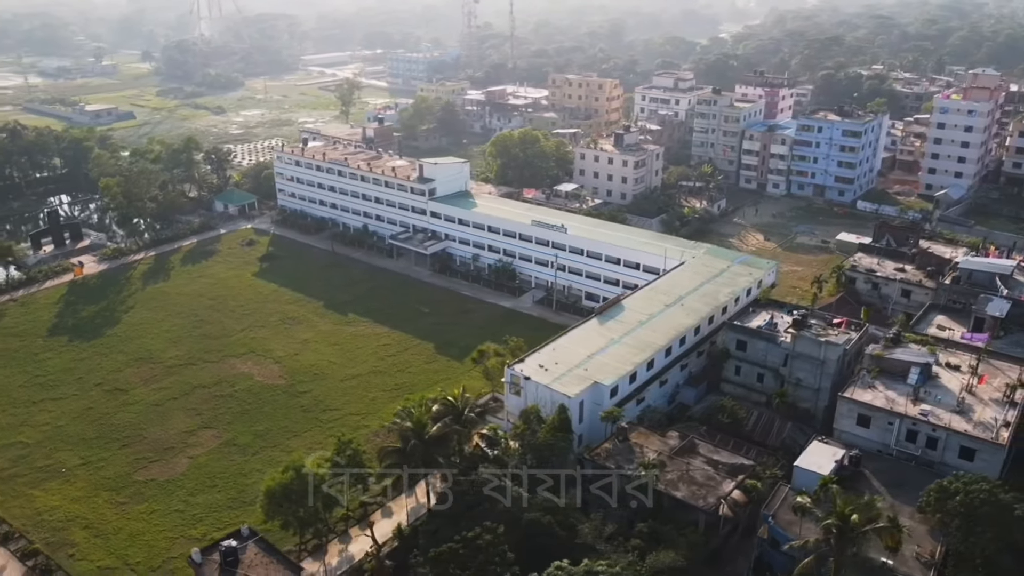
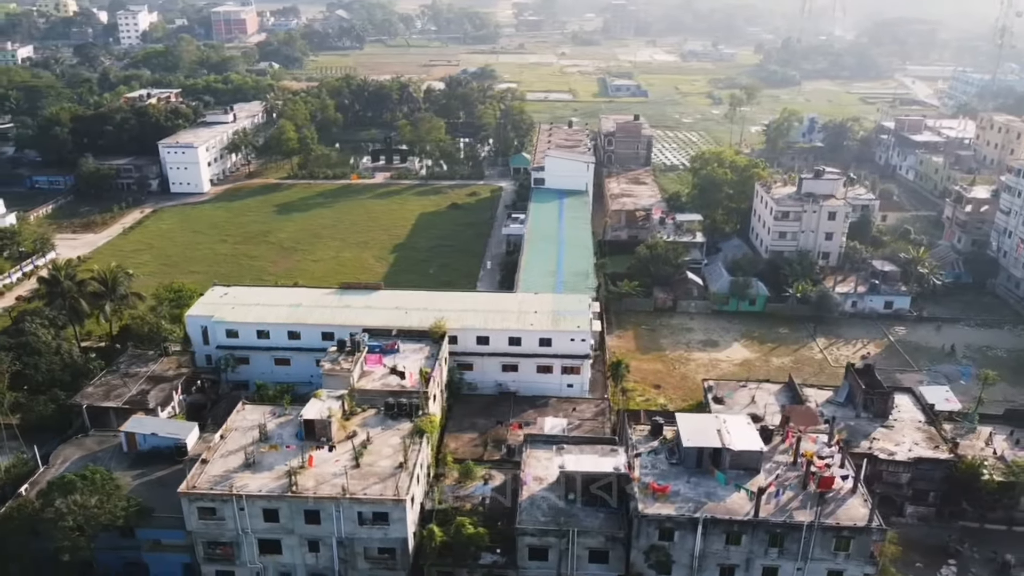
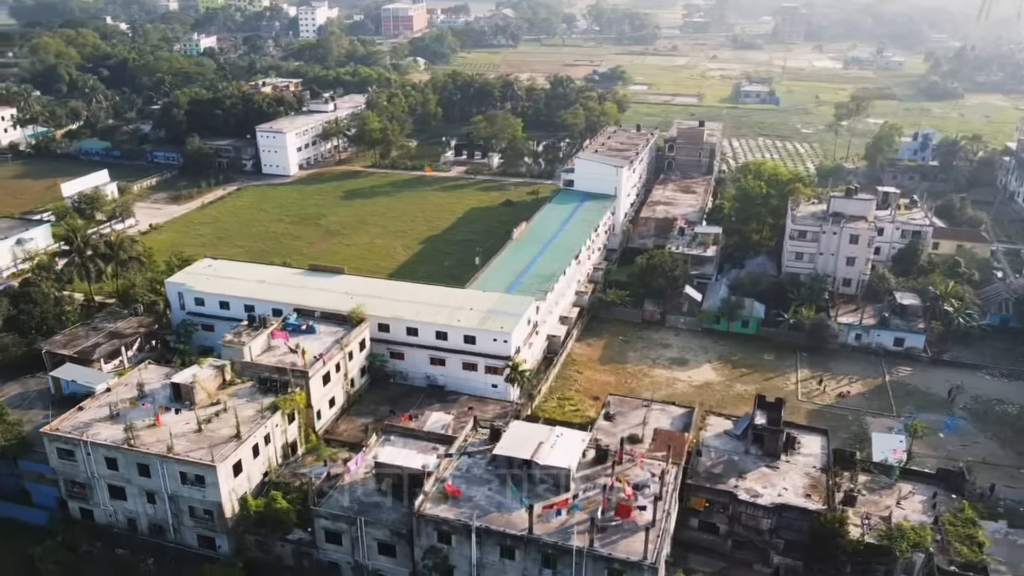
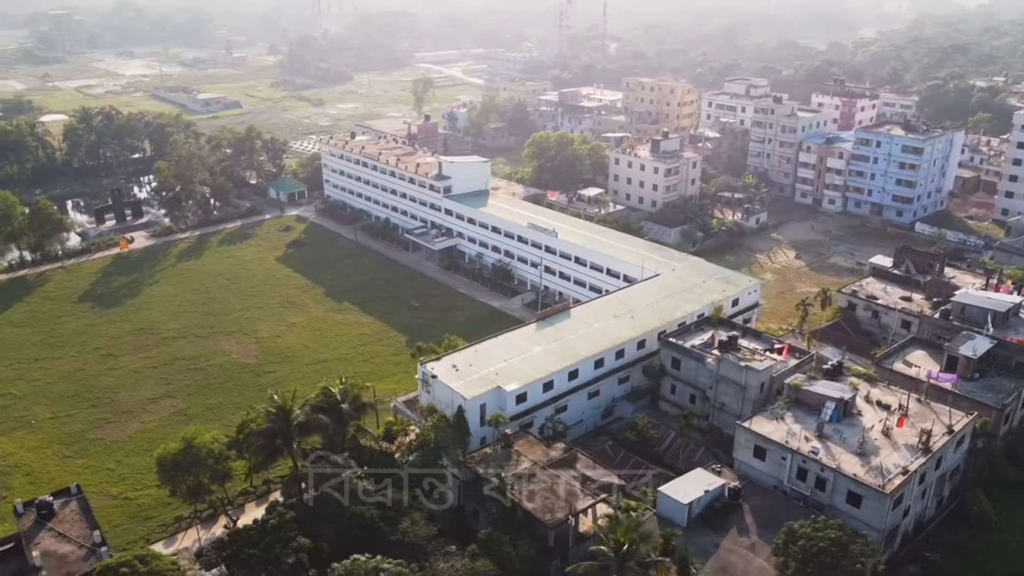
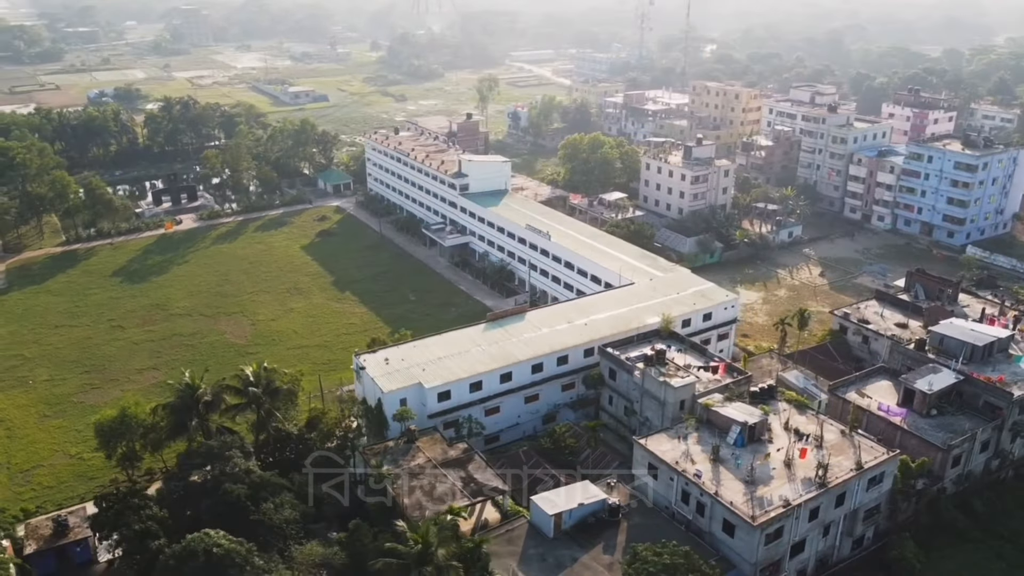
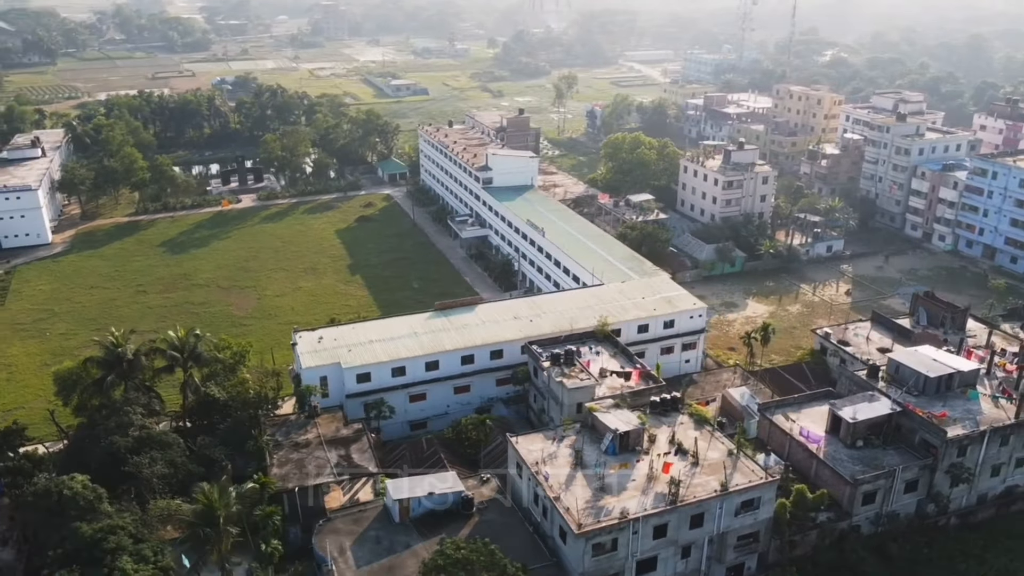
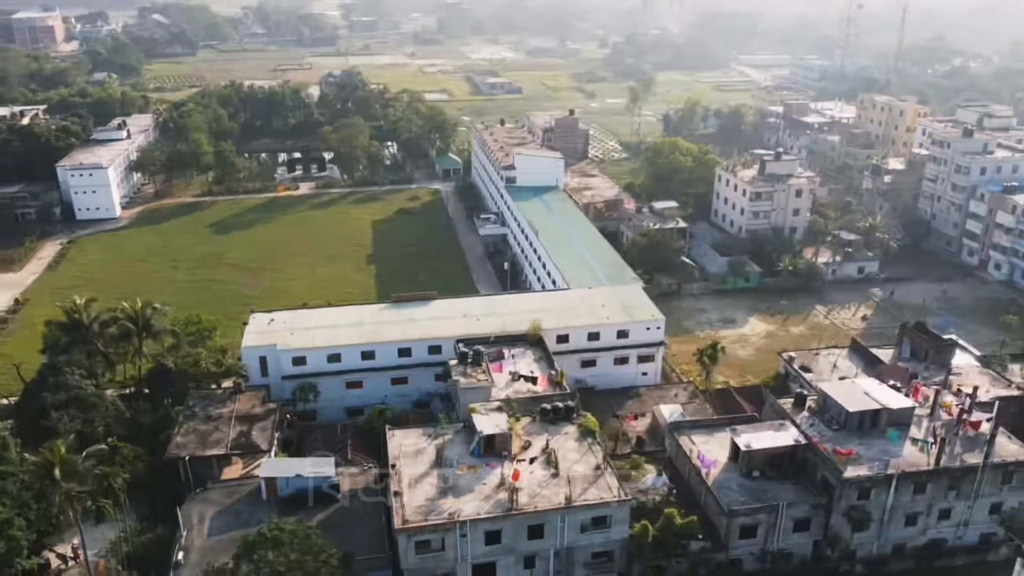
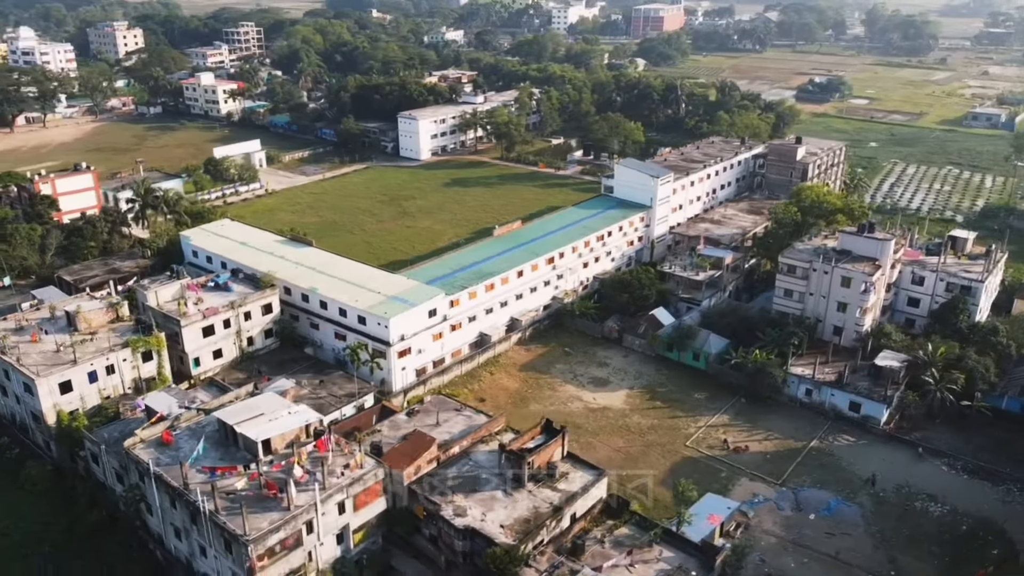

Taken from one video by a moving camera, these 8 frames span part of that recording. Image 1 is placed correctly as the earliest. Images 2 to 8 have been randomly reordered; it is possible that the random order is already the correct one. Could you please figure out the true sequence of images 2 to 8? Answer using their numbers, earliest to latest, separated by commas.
4, 5, 6, 7, 2, 3, 8
